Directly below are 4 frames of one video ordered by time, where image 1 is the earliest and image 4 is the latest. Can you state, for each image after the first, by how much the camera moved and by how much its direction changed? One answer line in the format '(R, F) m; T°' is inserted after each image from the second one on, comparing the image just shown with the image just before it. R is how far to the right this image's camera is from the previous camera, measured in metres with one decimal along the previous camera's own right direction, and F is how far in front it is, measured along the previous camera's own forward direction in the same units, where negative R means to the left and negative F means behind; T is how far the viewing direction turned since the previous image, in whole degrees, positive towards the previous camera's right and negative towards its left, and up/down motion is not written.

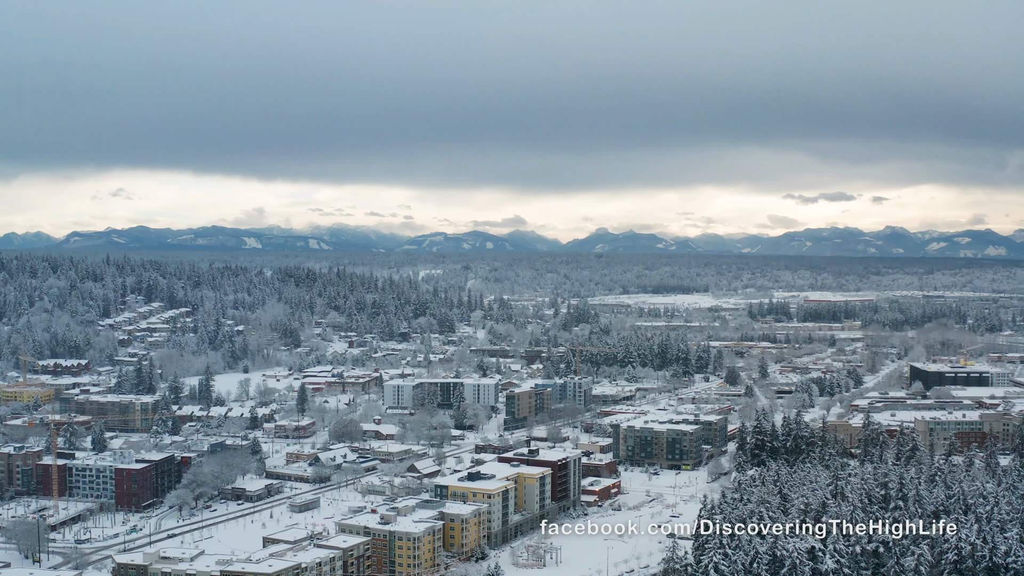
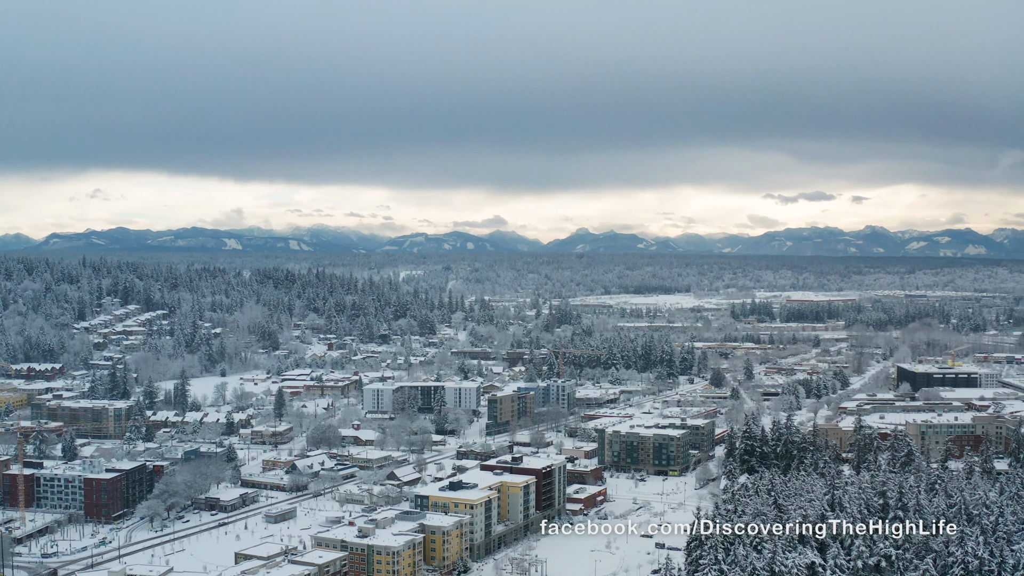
(0.0, +1.0) m; +1°
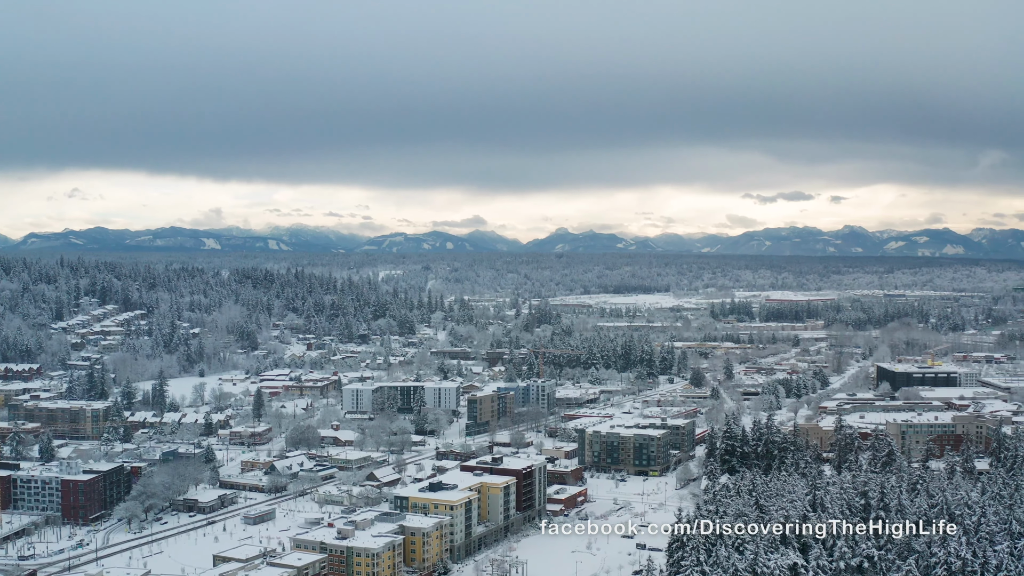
(0.0, +0.2) m; +1°
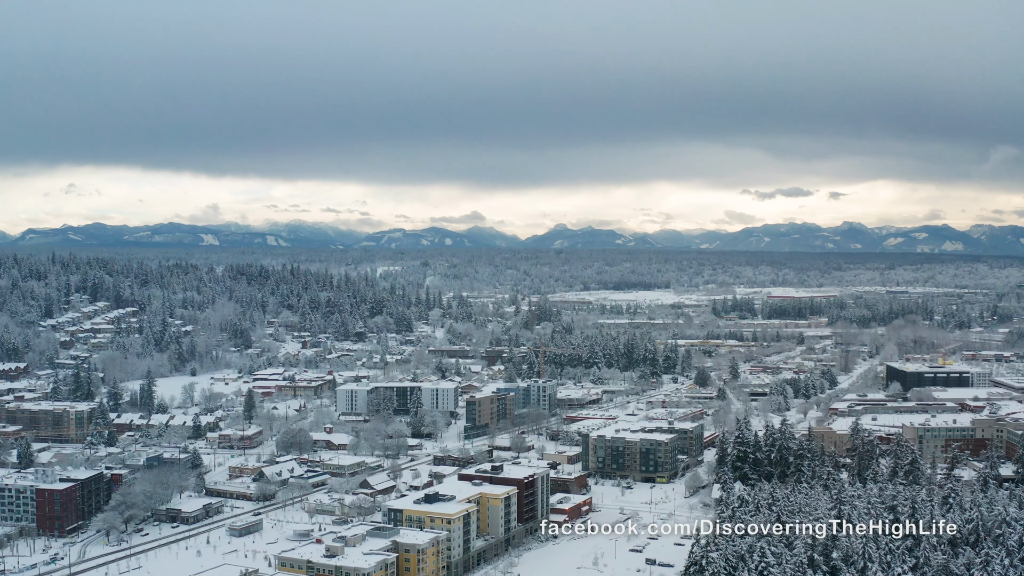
(-0.1, +1.7) m; 0°
